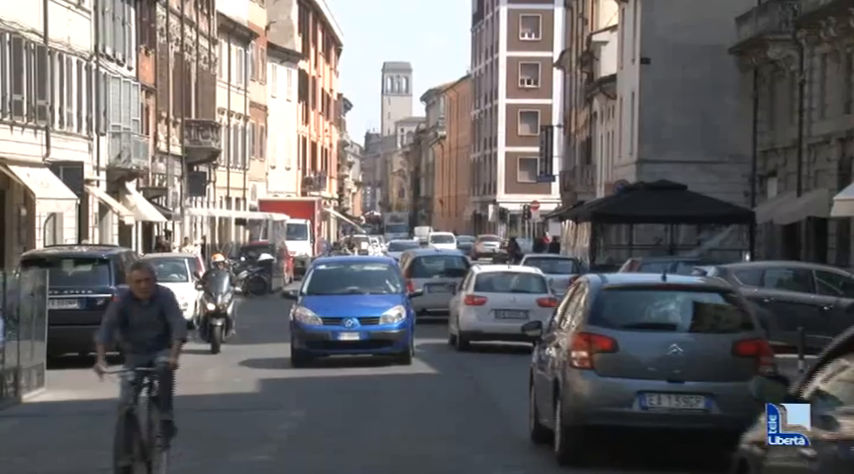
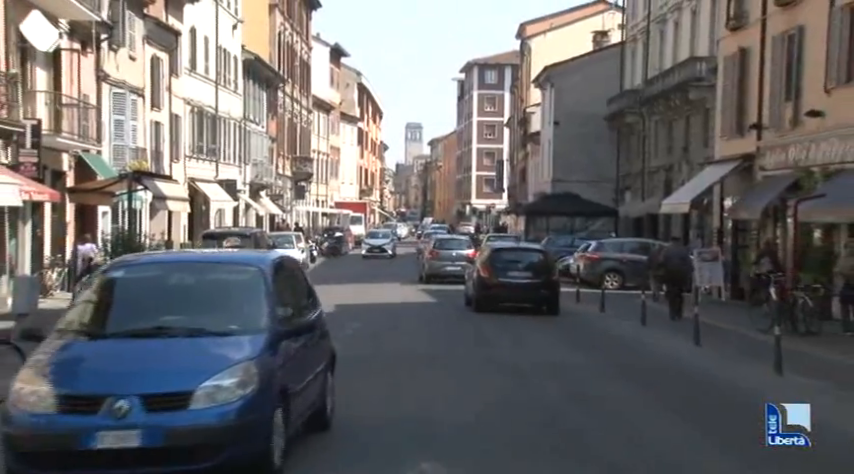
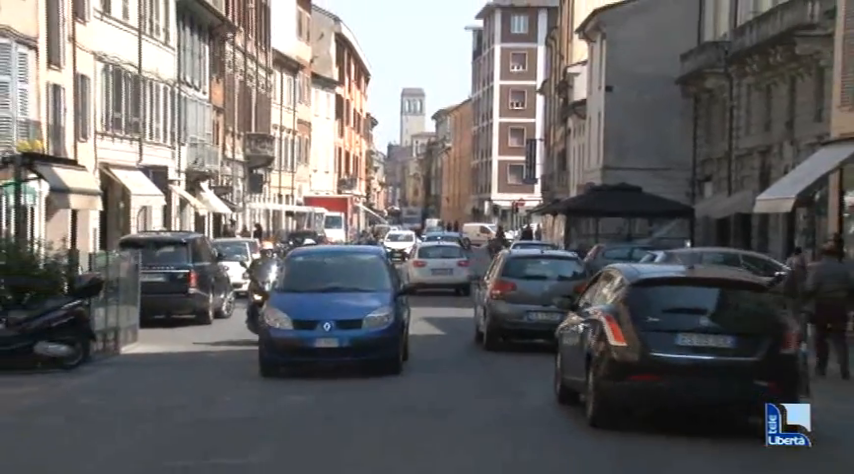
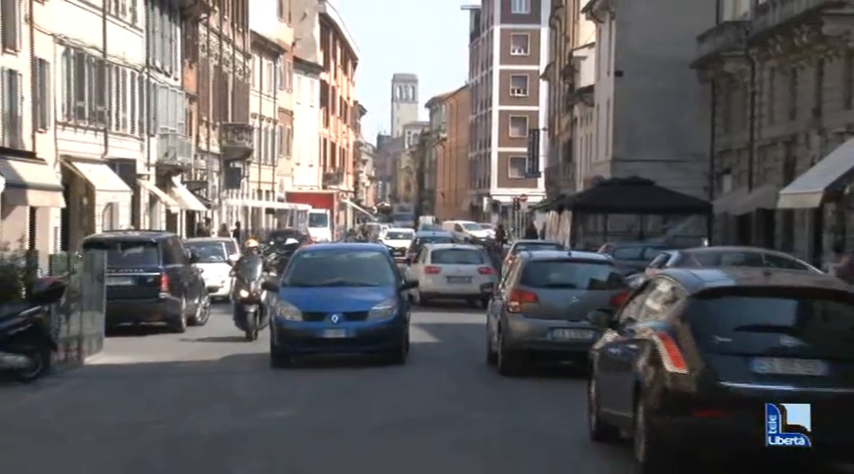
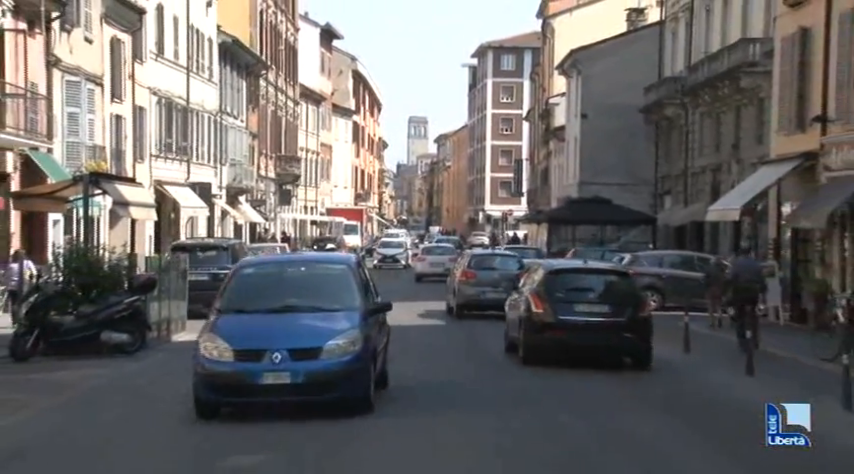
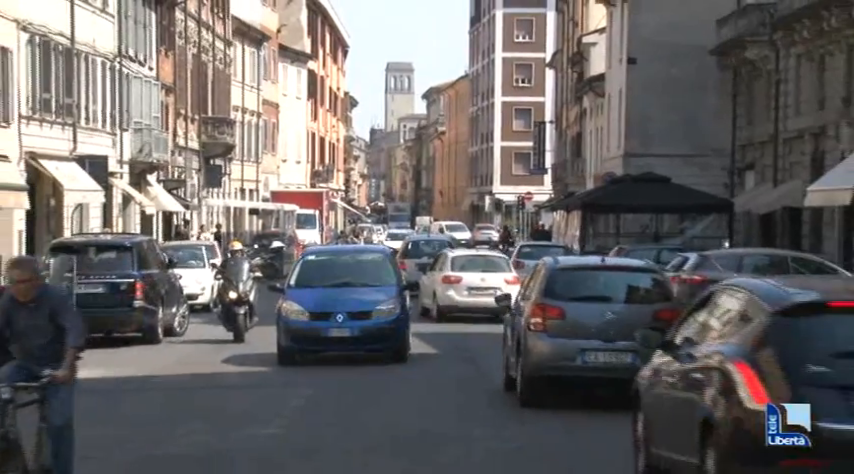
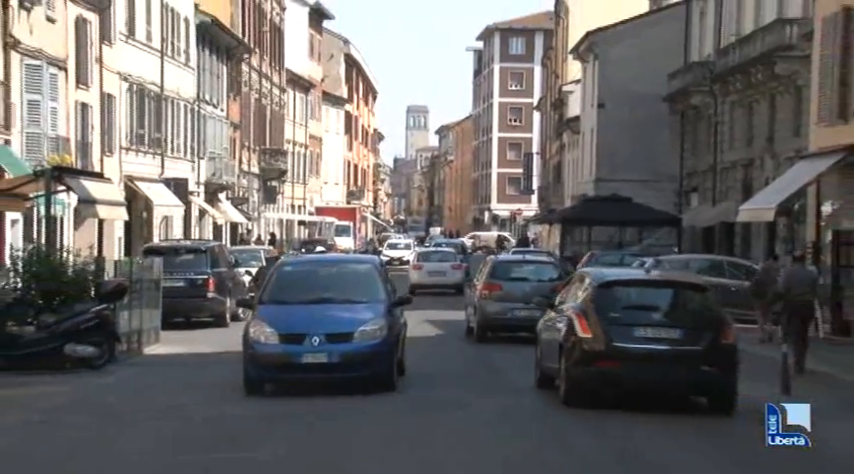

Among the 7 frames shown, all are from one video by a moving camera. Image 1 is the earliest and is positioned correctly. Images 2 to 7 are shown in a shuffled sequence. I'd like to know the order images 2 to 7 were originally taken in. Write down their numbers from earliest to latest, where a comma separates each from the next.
6, 4, 3, 7, 5, 2
